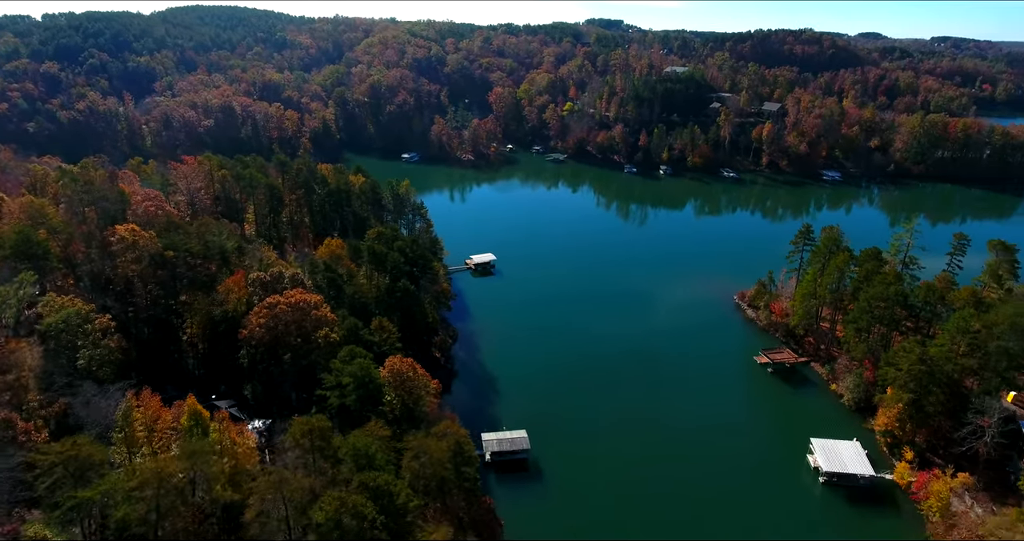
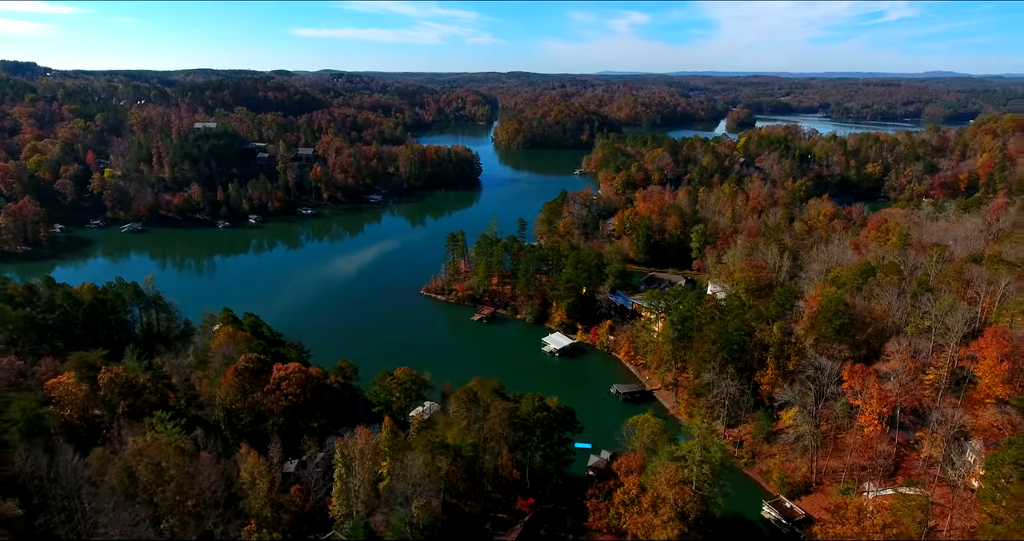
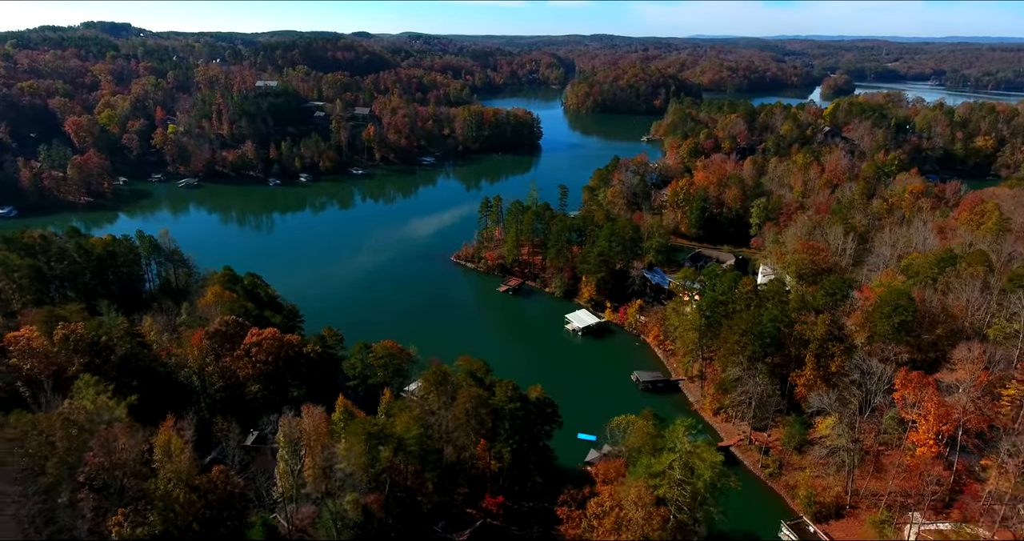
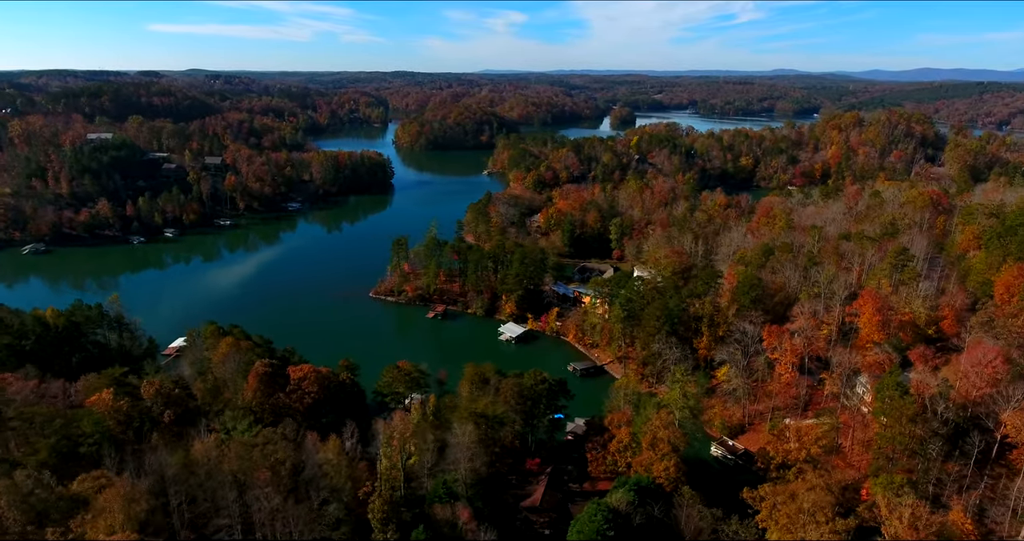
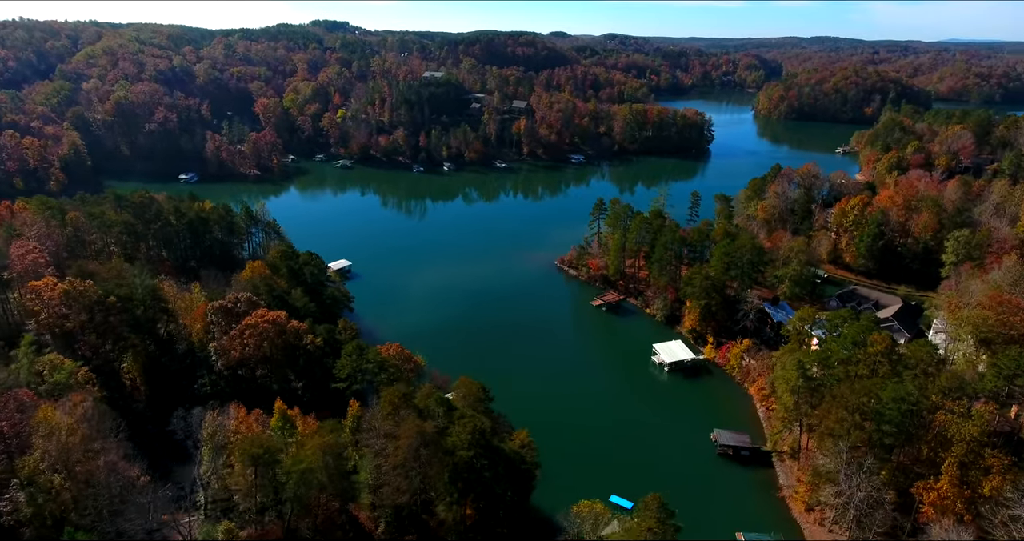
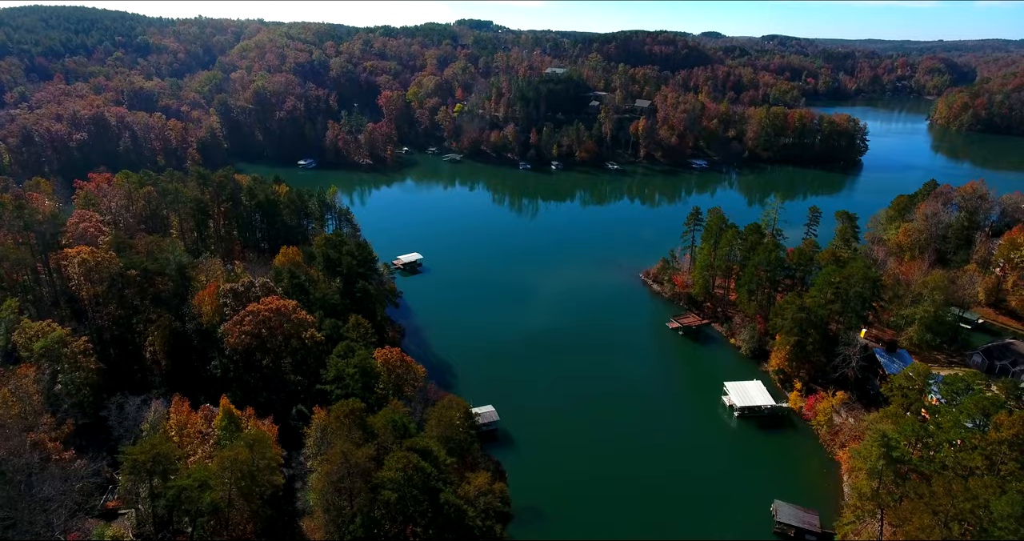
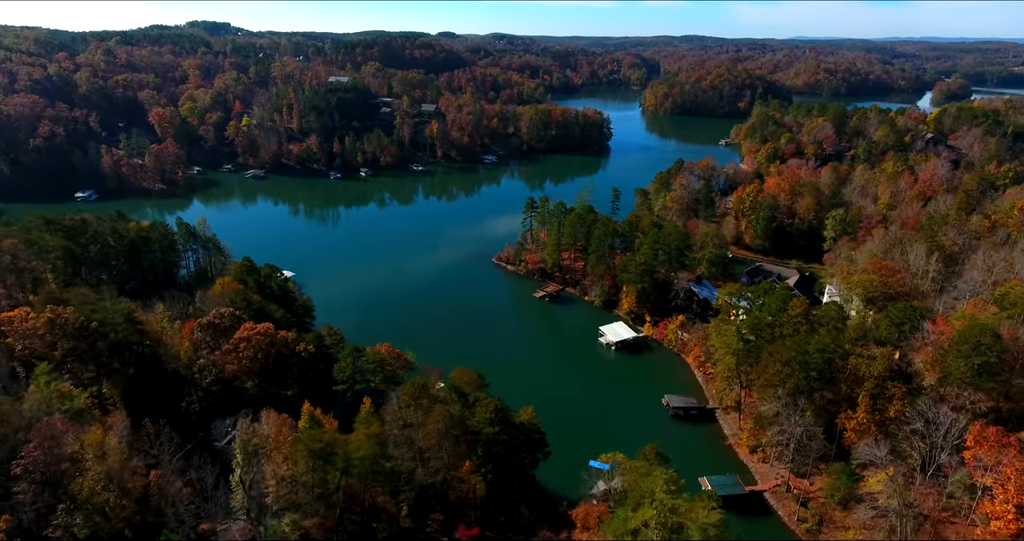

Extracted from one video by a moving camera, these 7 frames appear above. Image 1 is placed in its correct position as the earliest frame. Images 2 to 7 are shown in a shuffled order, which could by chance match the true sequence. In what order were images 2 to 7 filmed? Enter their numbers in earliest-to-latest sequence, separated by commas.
6, 5, 7, 3, 2, 4
